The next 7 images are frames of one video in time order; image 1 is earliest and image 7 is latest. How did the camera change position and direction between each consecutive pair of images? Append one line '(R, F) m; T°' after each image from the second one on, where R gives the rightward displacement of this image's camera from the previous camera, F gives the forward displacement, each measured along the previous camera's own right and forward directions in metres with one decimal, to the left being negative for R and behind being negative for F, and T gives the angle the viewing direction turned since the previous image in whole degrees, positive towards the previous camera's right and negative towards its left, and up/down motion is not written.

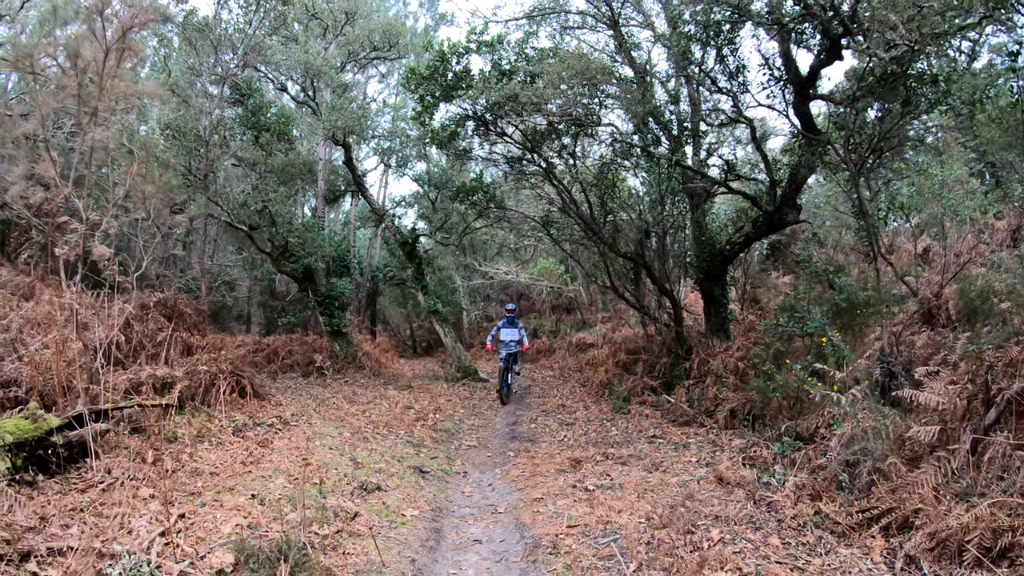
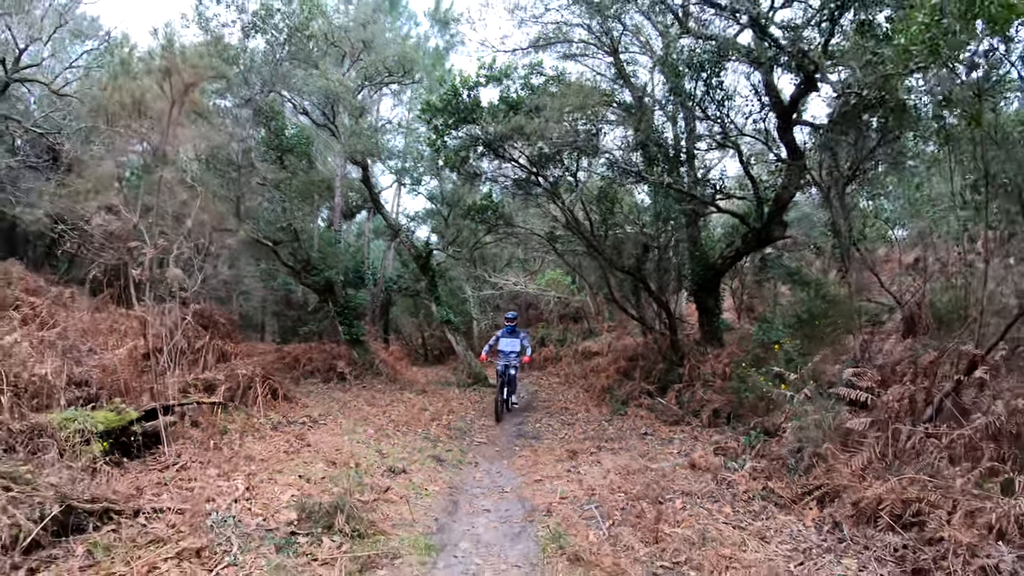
(0.0, -0.8) m; -1°
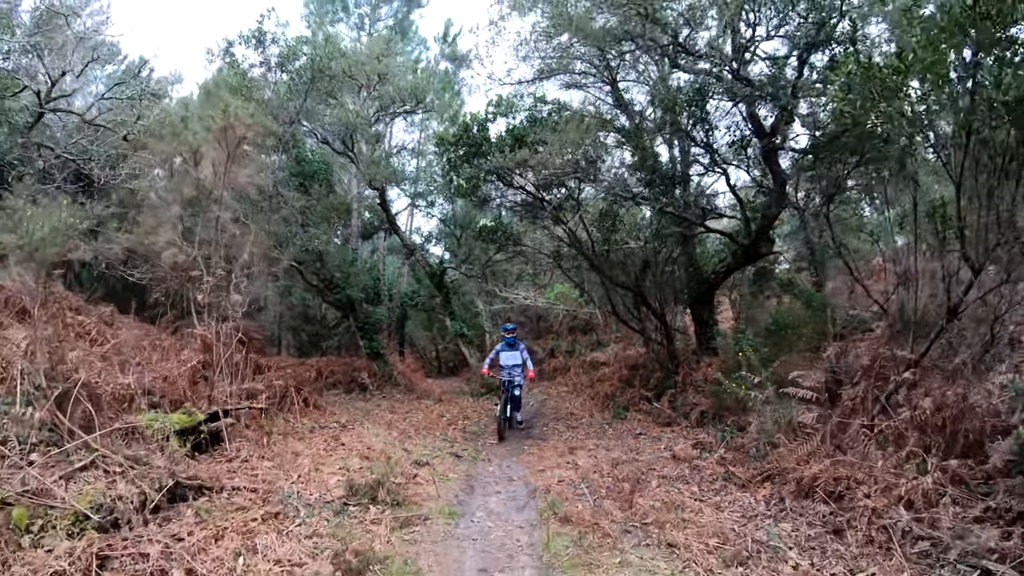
(0.0, -0.9) m; -1°
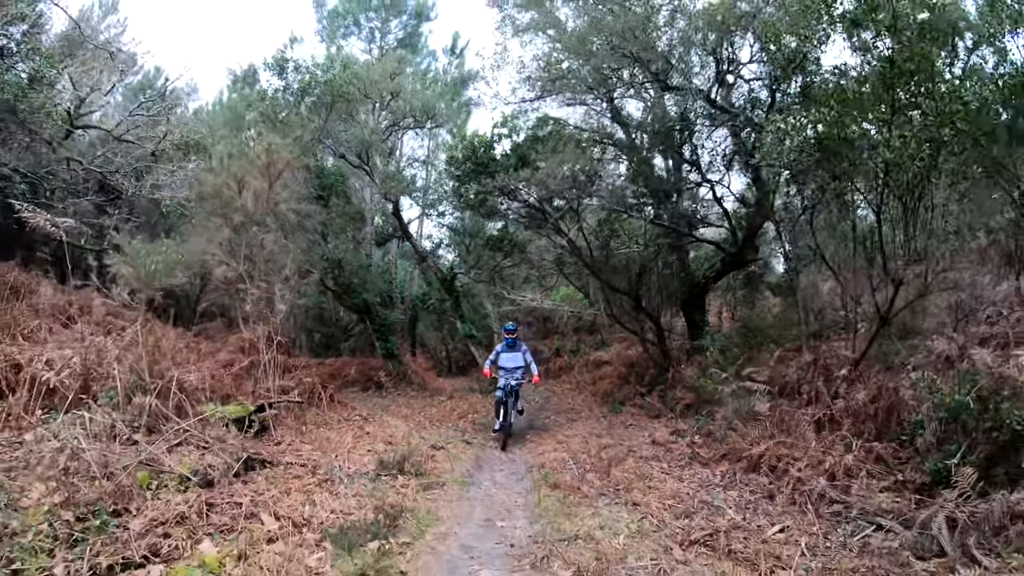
(+0.1, -1.1) m; -1°
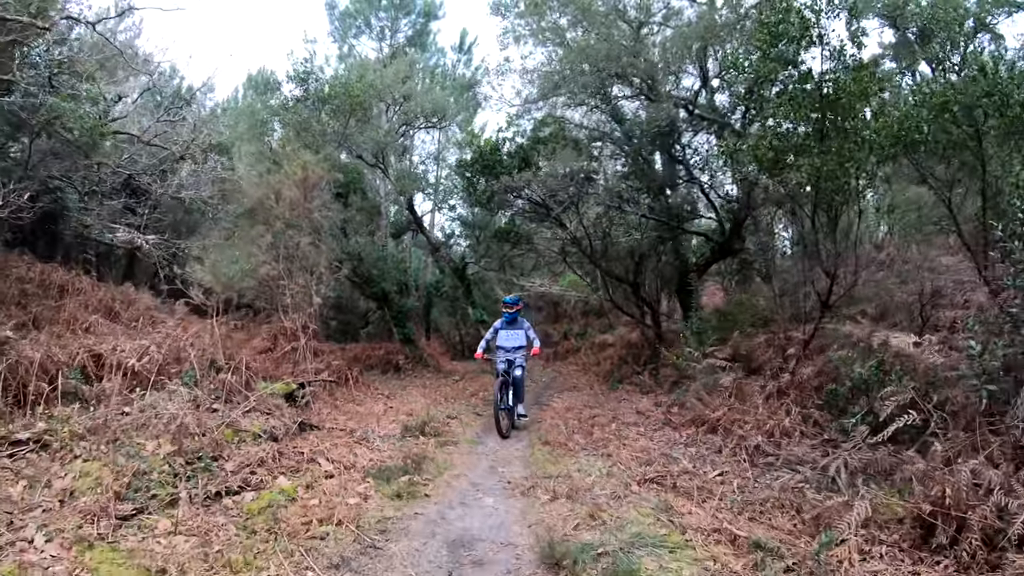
(+0.1, -1.2) m; -1°
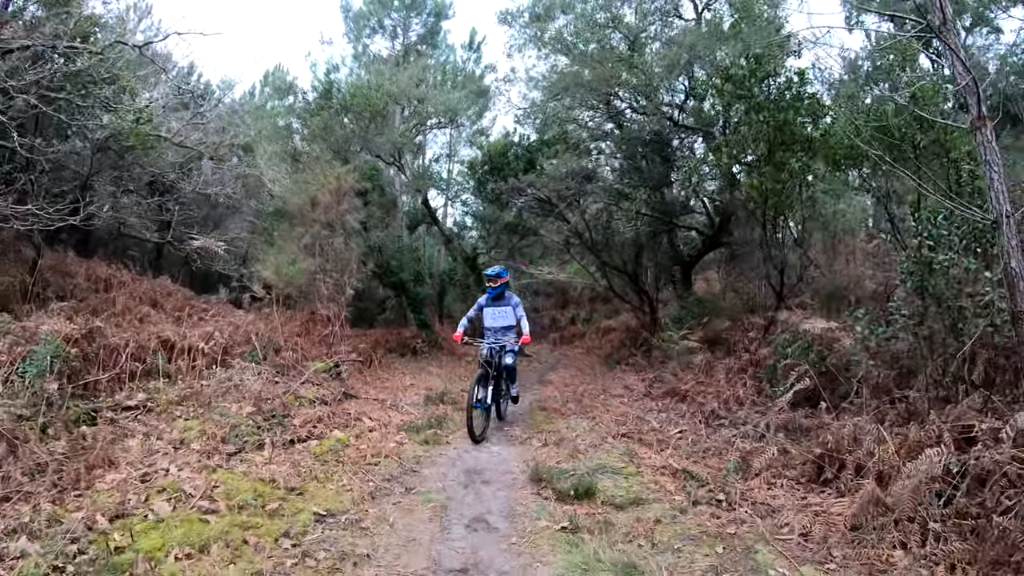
(+0.1, -1.5) m; -1°
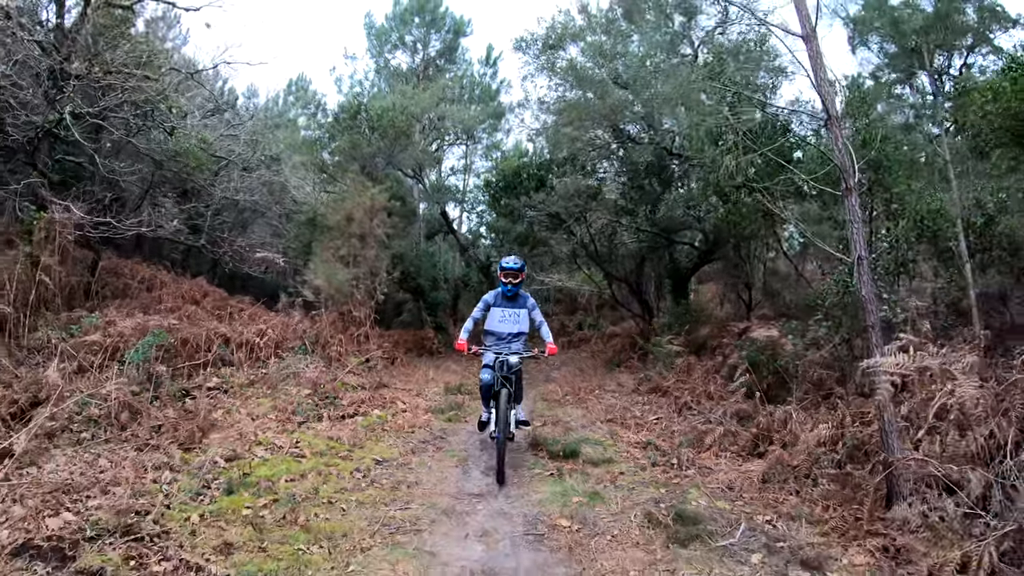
(0.0, -1.6) m; -1°
